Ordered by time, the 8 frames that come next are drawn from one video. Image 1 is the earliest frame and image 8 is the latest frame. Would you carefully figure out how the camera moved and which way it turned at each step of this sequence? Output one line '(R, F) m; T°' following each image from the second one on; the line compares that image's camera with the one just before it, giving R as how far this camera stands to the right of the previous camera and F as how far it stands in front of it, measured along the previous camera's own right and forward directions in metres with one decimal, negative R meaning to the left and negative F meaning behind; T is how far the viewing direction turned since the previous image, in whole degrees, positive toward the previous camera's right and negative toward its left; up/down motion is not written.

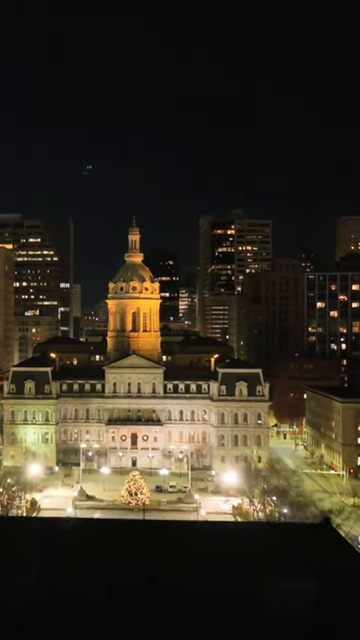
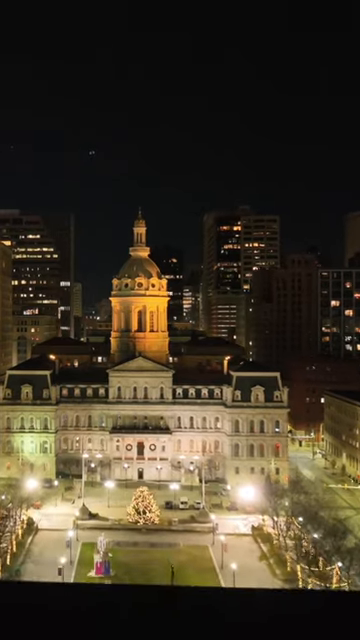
(-2.1, +10.2) m; 0°
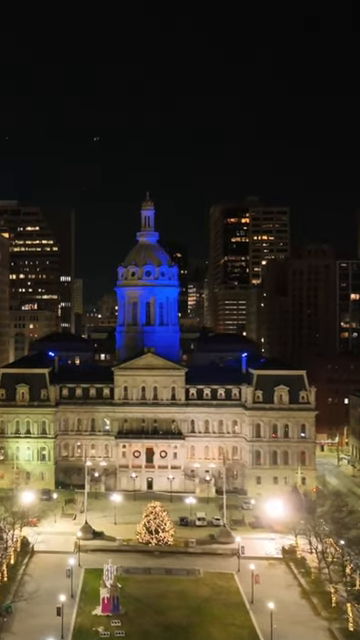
(-2.5, +12.3) m; 0°
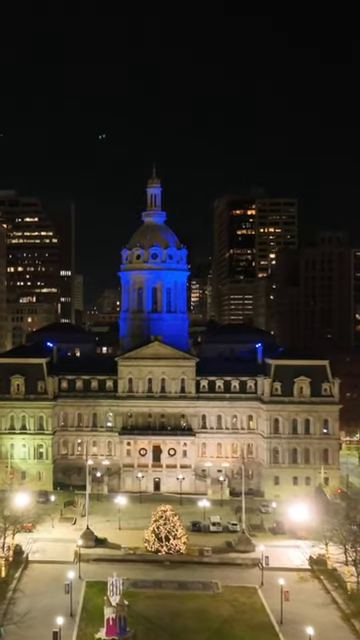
(-1.7, +9.1) m; 0°
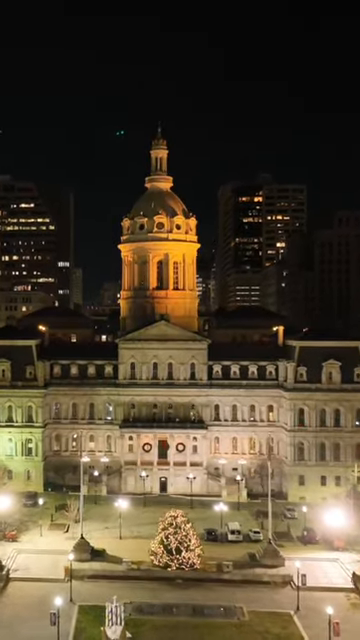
(-1.4, +12.5) m; 0°
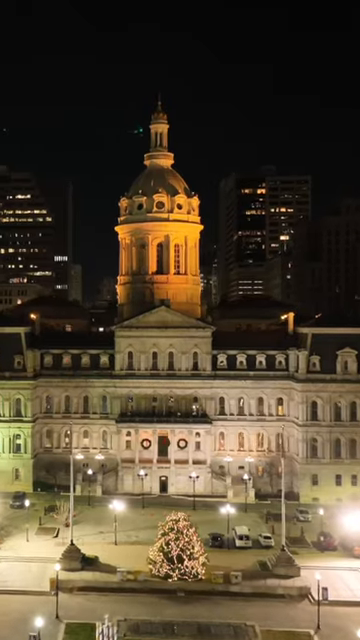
(-0.1, +6.8) m; 0°
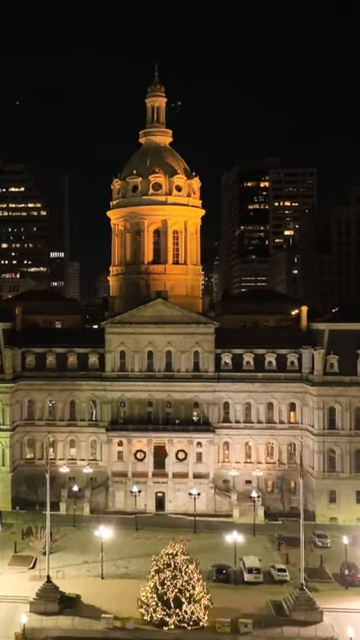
(+0.2, +9.1) m; 0°
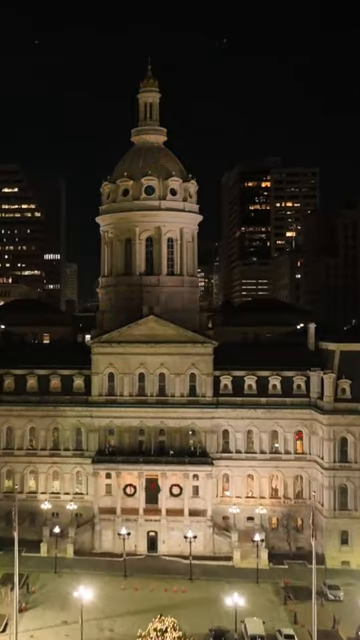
(+0.7, +6.7) m; 0°
